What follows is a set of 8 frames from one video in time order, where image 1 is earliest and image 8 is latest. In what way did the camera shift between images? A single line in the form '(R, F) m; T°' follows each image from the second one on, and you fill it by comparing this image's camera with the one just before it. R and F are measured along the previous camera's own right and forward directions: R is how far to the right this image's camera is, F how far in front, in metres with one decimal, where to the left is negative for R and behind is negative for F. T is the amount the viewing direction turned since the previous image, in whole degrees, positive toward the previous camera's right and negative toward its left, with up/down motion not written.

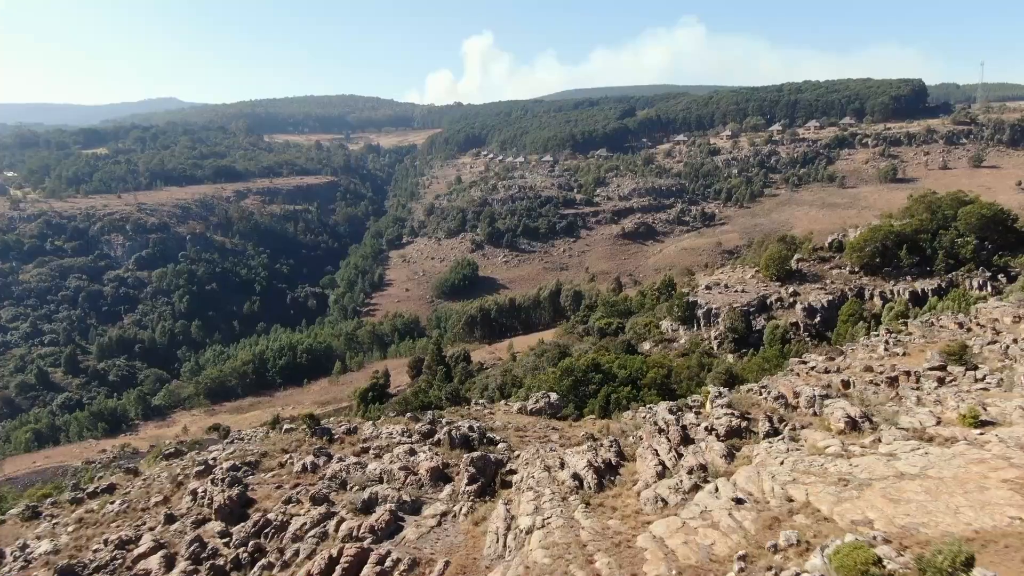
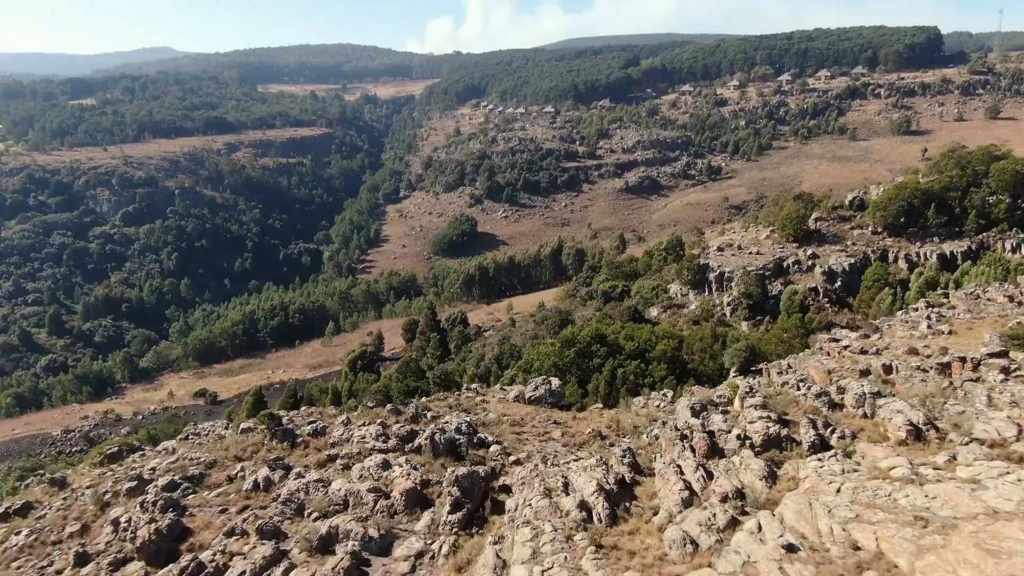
(+0.1, +3.6) m; 0°
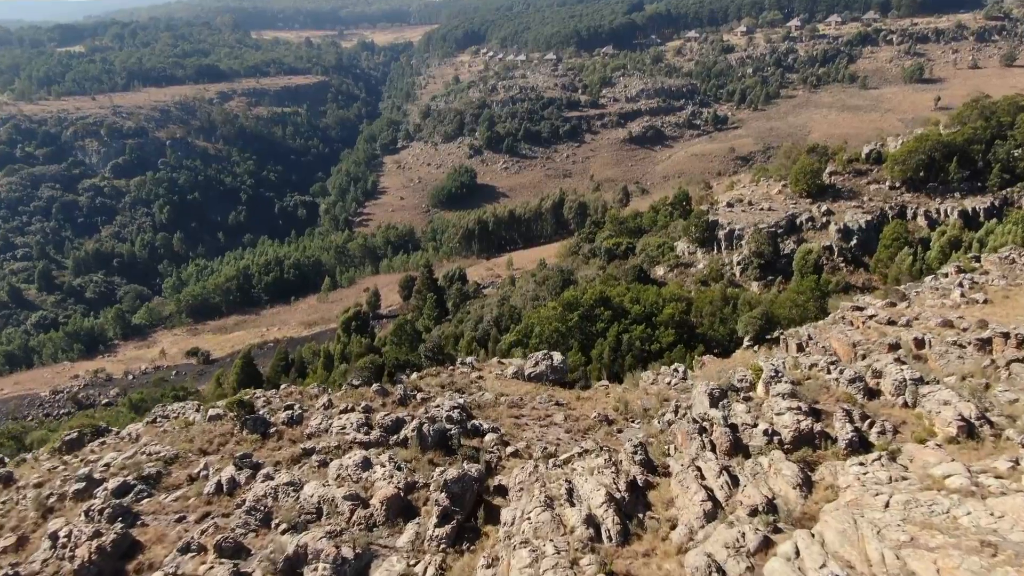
(+0.1, +2.2) m; 0°
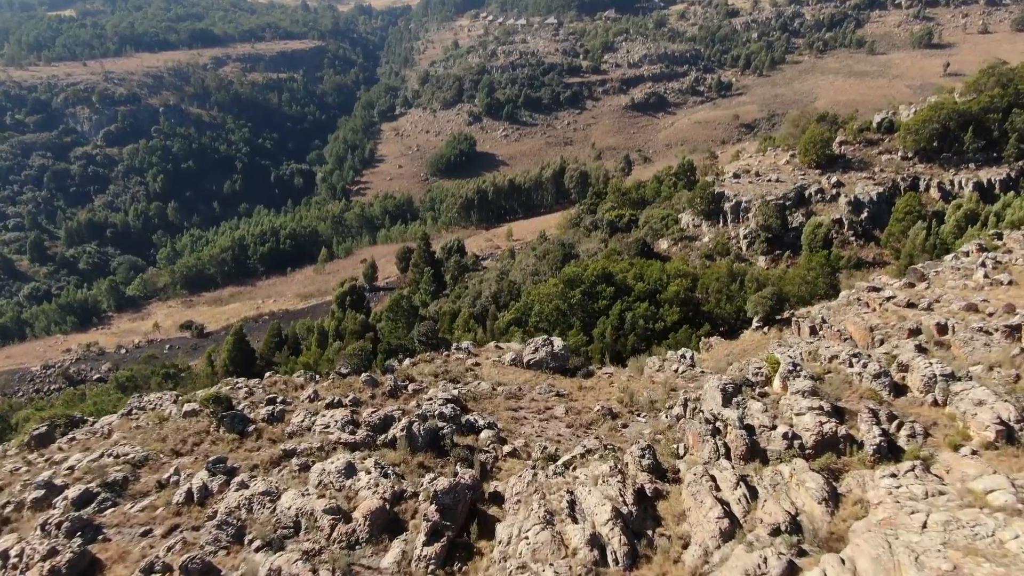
(+0.1, +1.4) m; 0°
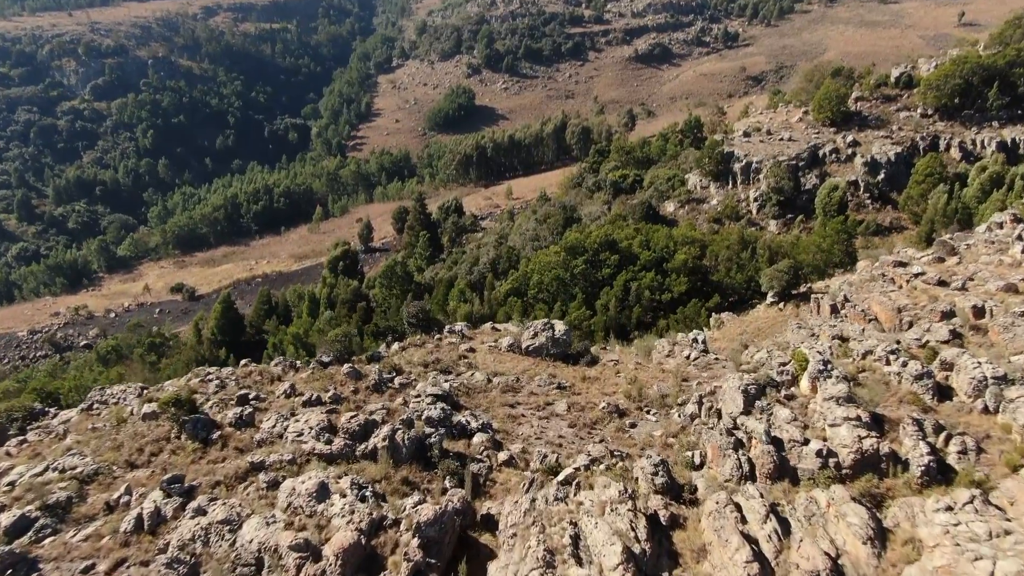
(+0.1, +1.9) m; 0°
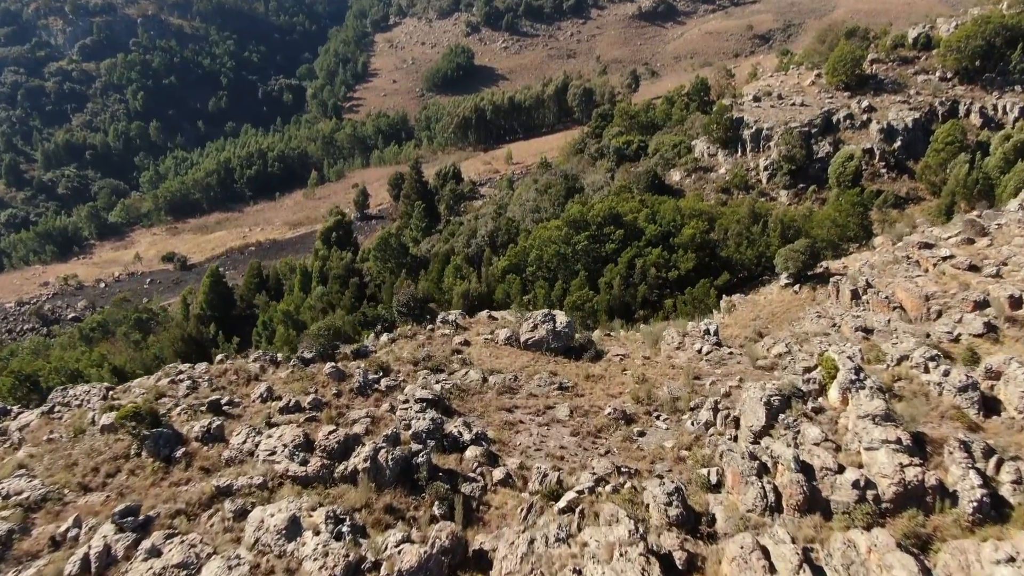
(+0.1, +1.6) m; 0°
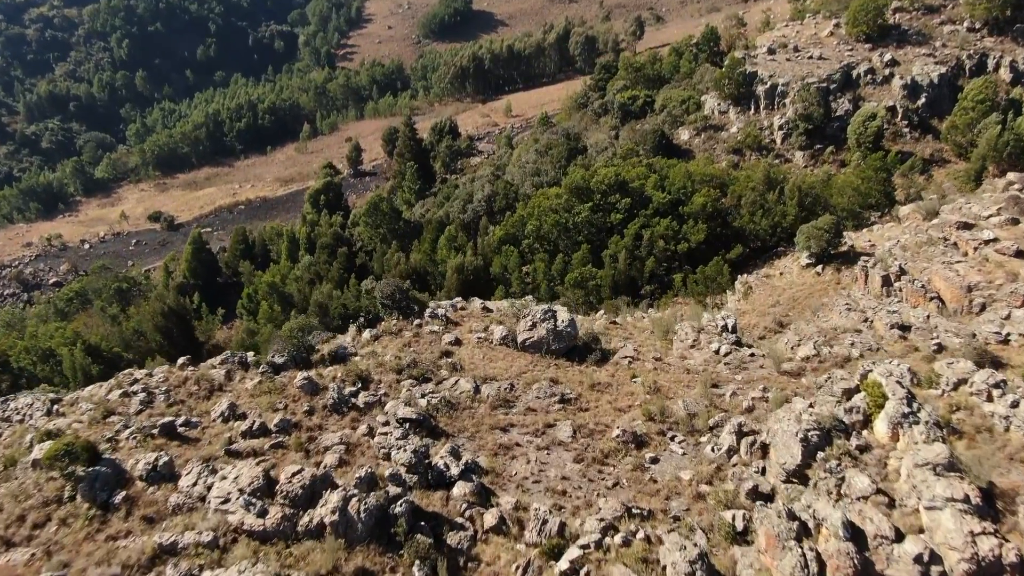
(+0.1, +2.0) m; 0°
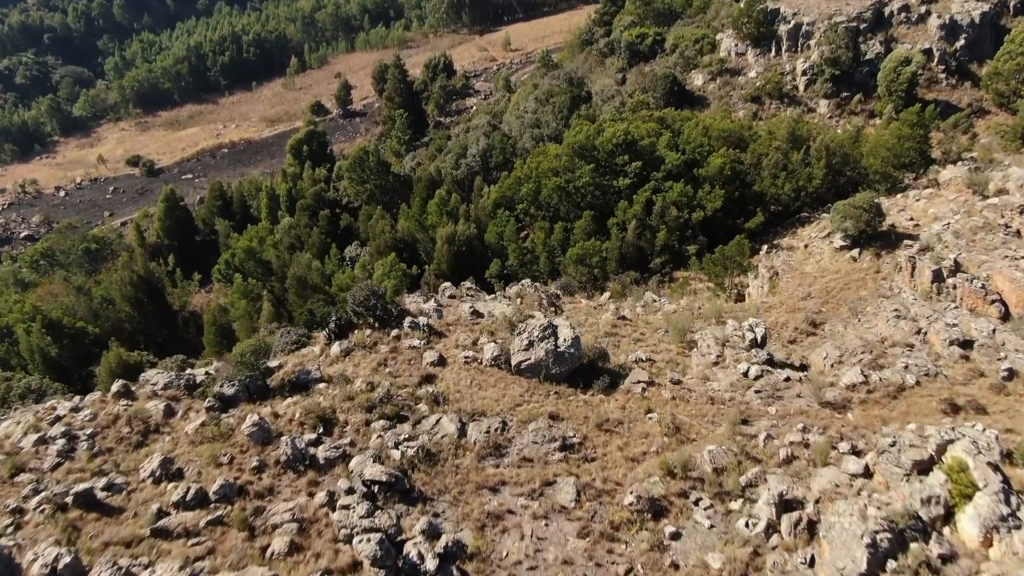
(+0.1, +2.6) m; 0°
